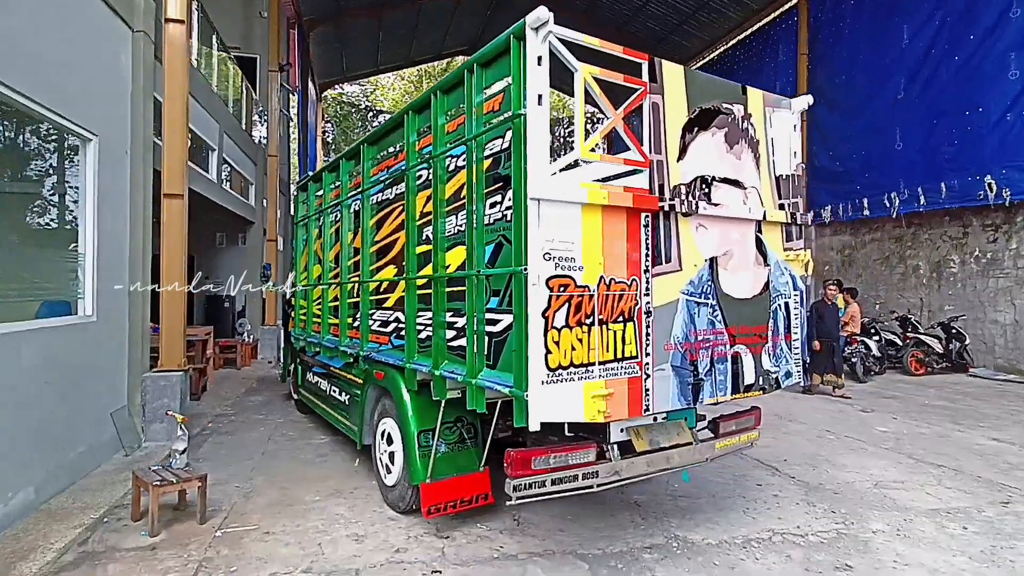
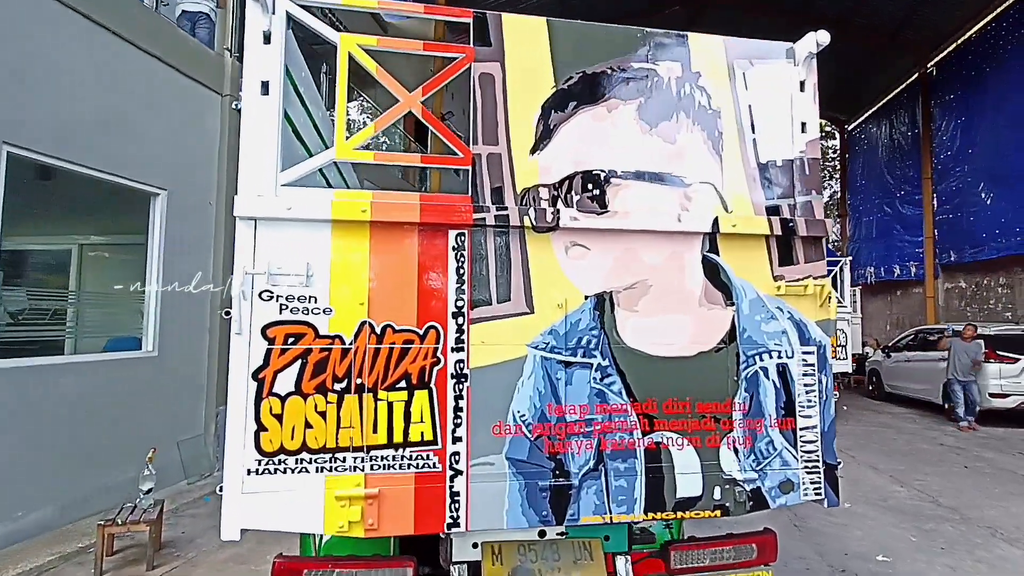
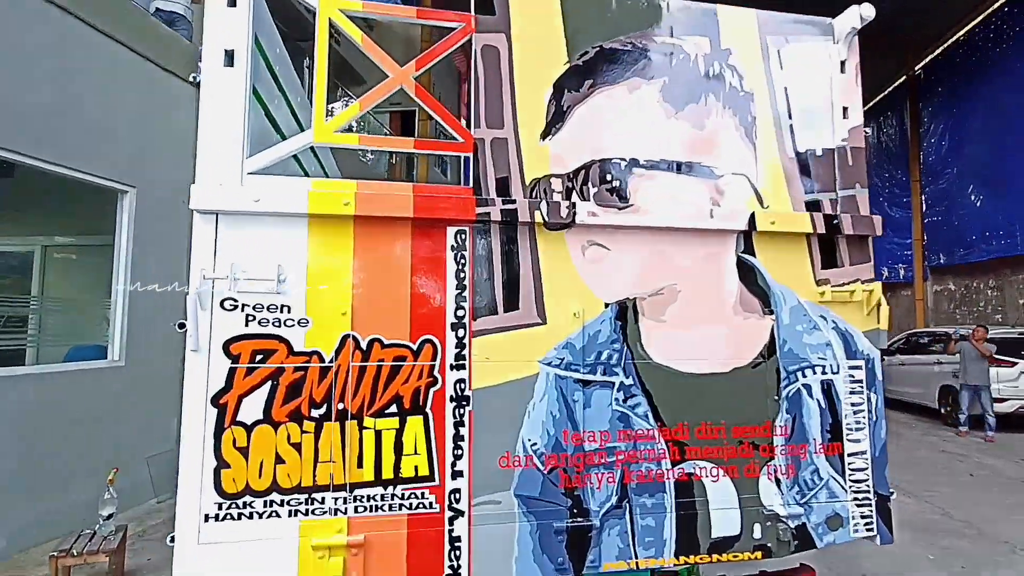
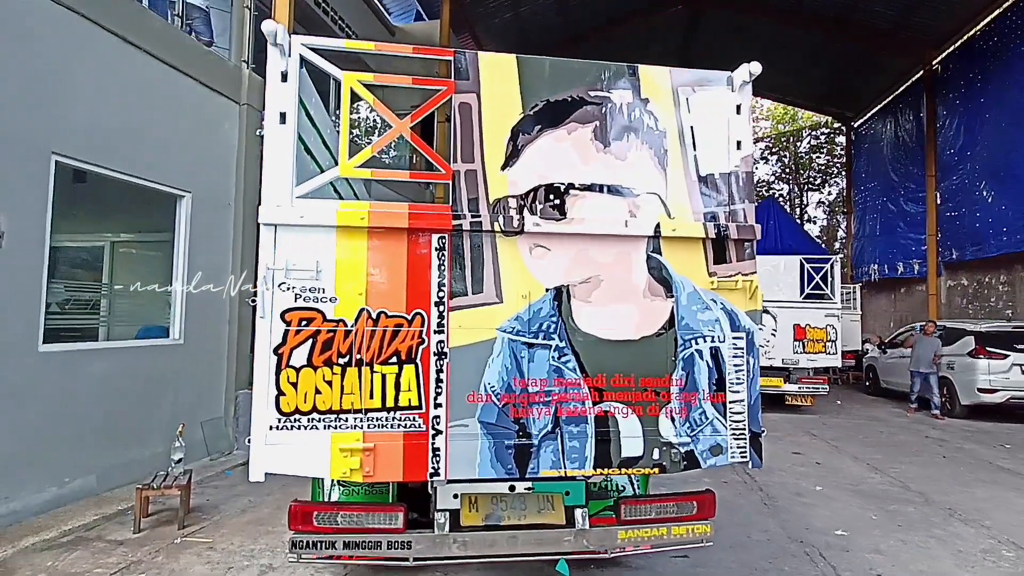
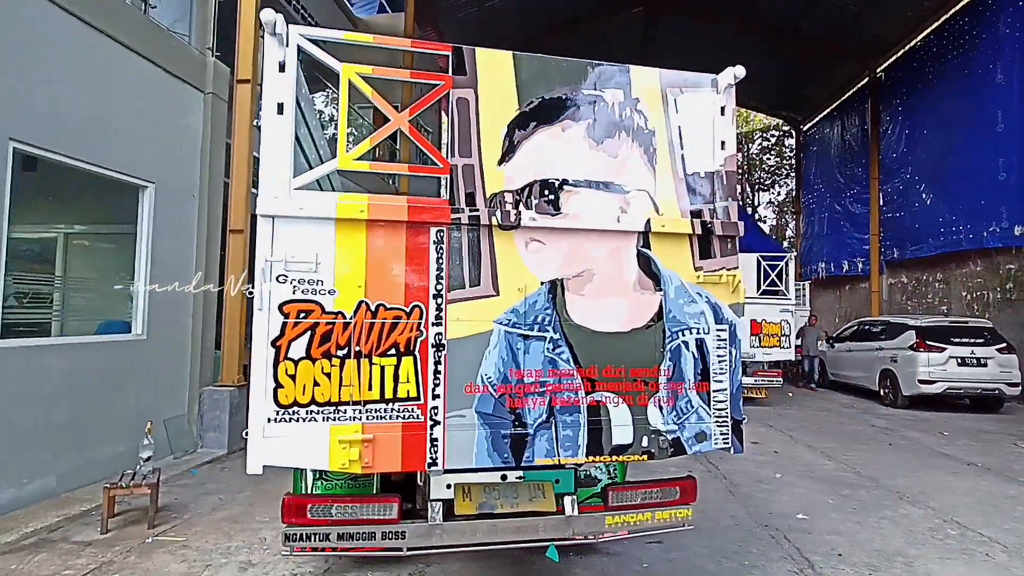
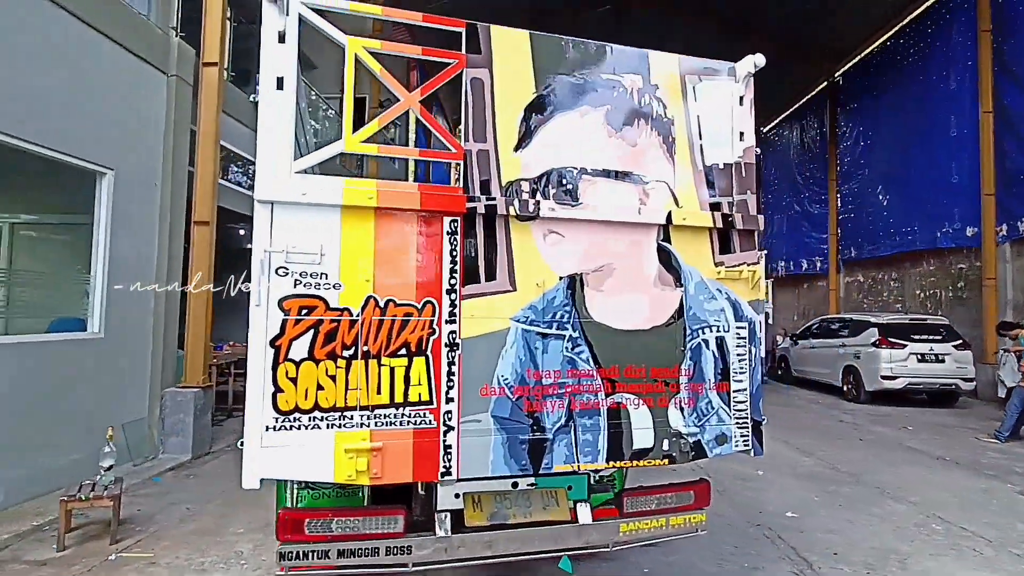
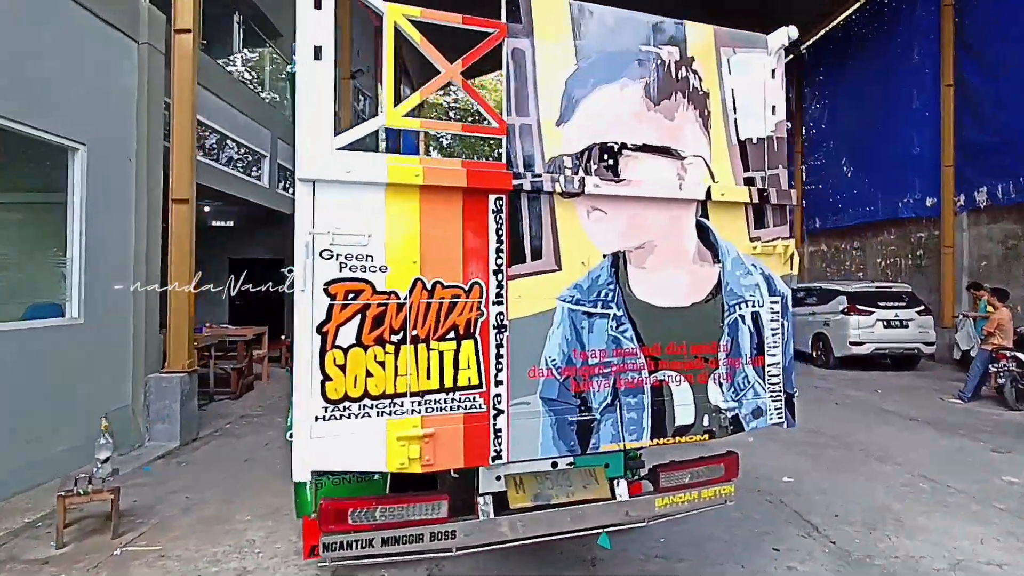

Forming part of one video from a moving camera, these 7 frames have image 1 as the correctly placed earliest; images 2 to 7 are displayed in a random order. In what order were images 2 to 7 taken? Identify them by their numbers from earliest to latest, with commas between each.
7, 6, 5, 4, 2, 3
